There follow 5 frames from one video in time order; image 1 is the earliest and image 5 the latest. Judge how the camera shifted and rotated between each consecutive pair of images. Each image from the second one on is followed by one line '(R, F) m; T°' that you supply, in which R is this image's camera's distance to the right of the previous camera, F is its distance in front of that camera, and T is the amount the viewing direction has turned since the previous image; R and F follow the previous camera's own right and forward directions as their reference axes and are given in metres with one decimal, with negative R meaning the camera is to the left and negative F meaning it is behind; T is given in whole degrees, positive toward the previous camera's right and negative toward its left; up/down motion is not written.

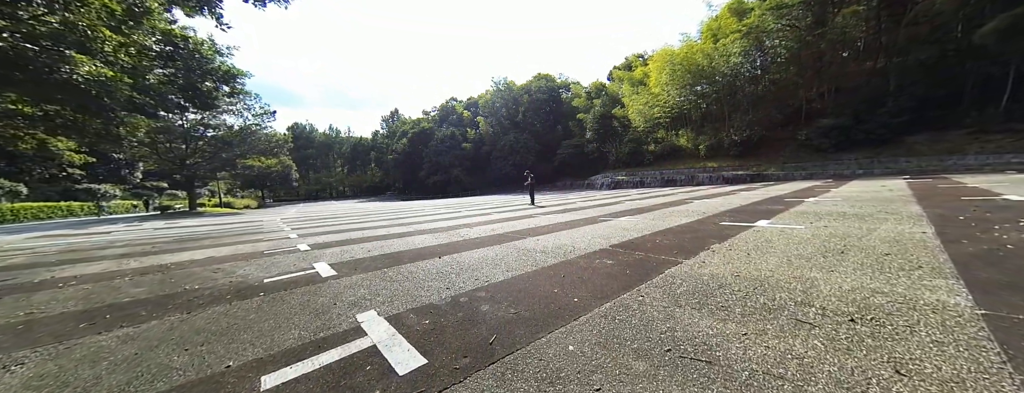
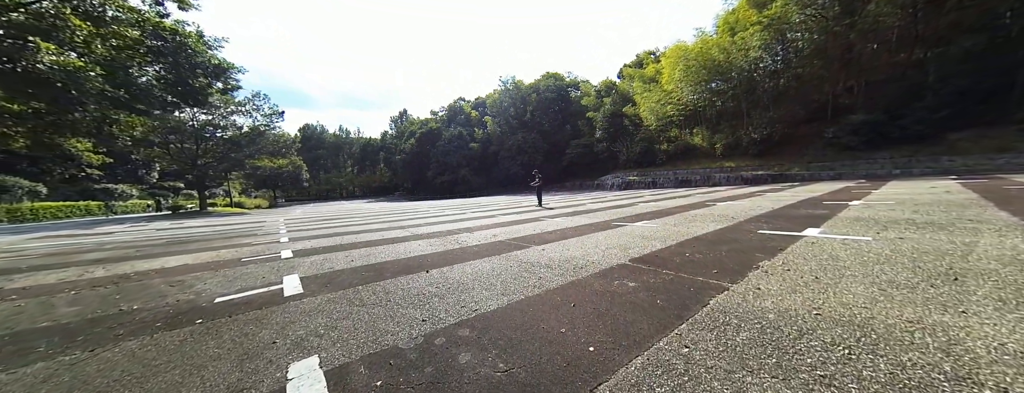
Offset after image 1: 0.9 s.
(+0.1, +0.6) m; -2°
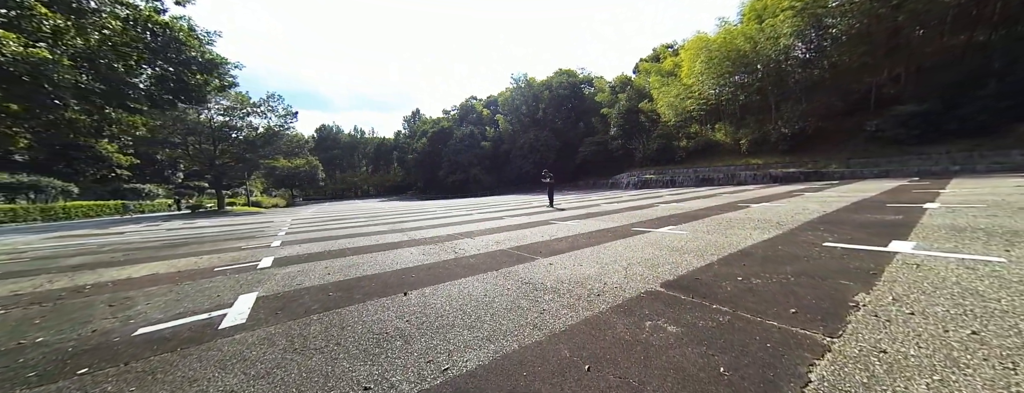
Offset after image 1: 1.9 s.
(+0.1, +0.7) m; -3°
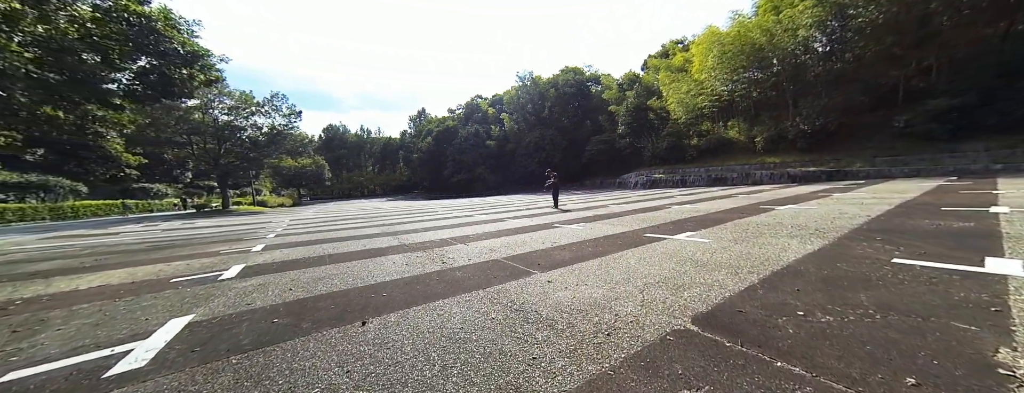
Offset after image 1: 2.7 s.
(+0.2, +0.6) m; -1°
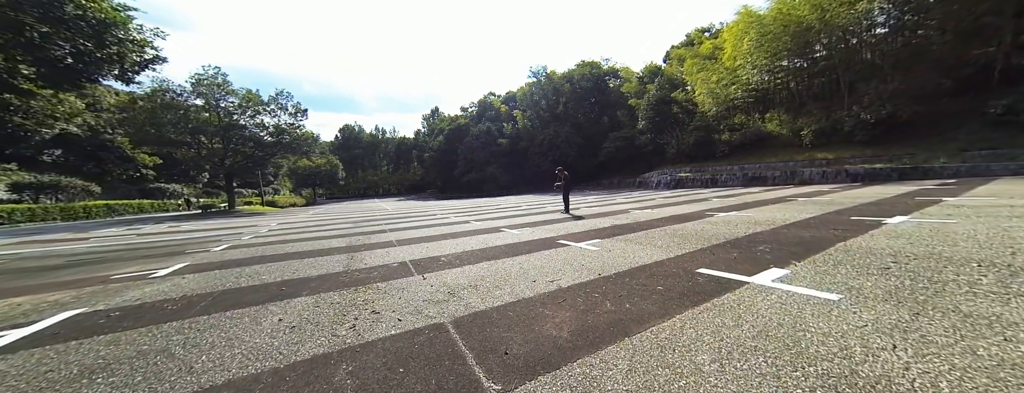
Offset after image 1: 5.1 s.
(+0.5, +1.8) m; -3°
